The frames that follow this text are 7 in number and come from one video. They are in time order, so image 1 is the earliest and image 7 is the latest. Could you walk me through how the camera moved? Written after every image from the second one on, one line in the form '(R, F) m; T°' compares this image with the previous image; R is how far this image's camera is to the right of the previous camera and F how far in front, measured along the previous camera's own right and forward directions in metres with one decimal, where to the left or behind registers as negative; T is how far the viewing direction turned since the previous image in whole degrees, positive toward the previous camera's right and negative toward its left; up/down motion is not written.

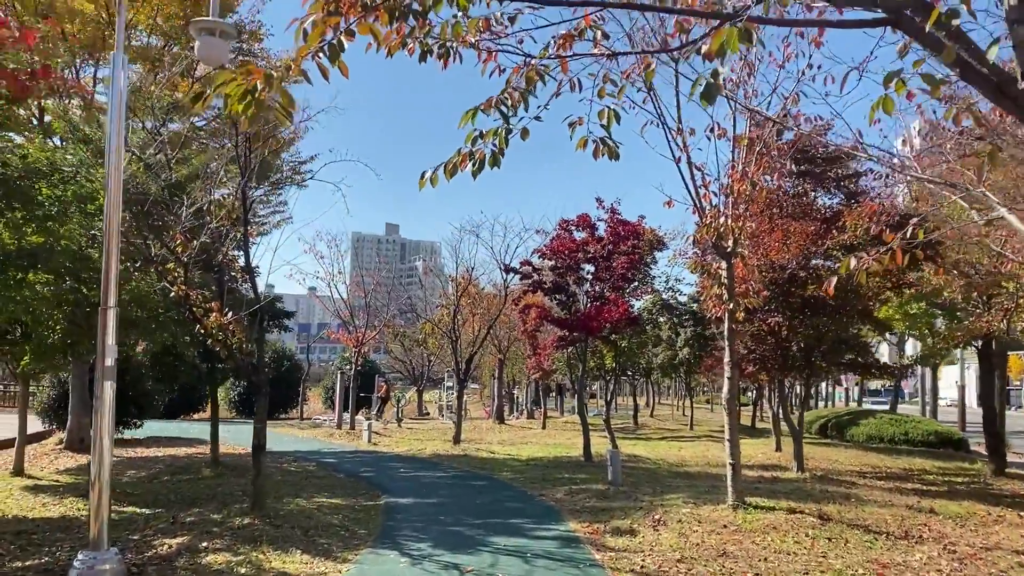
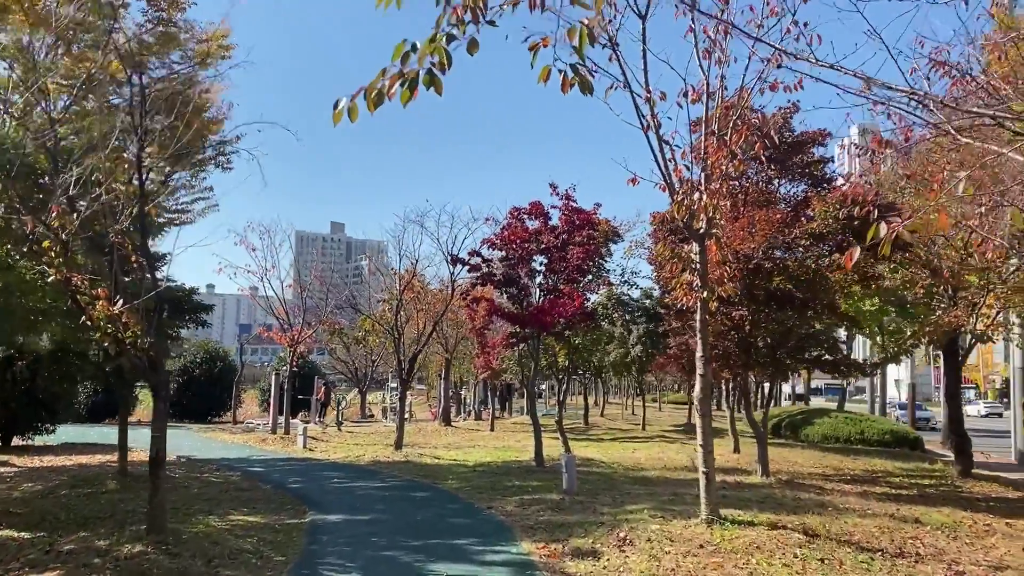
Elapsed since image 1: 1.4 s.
(0.0, +1.0) m; +3°
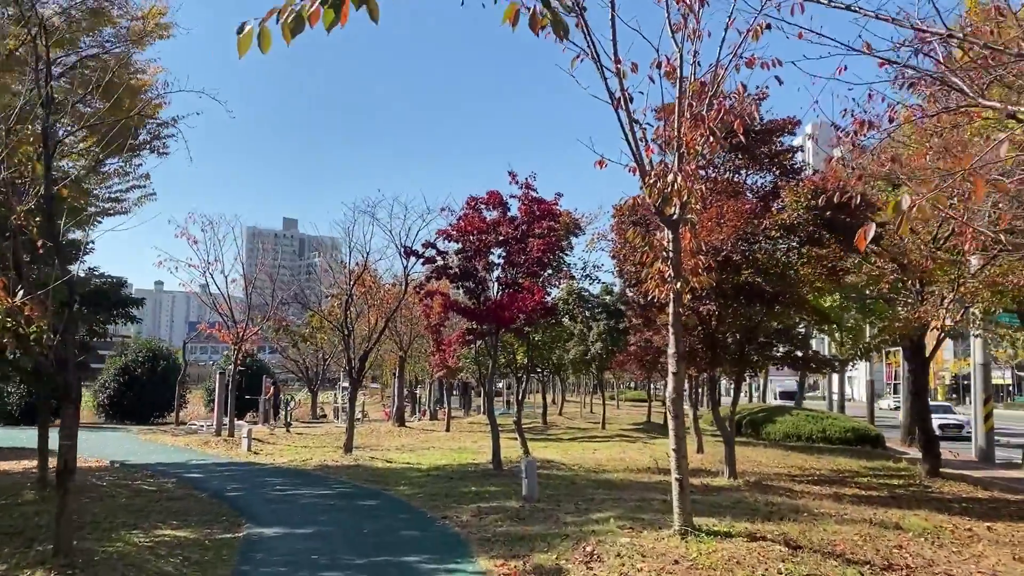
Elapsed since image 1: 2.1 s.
(0.0, +0.7) m; +3°
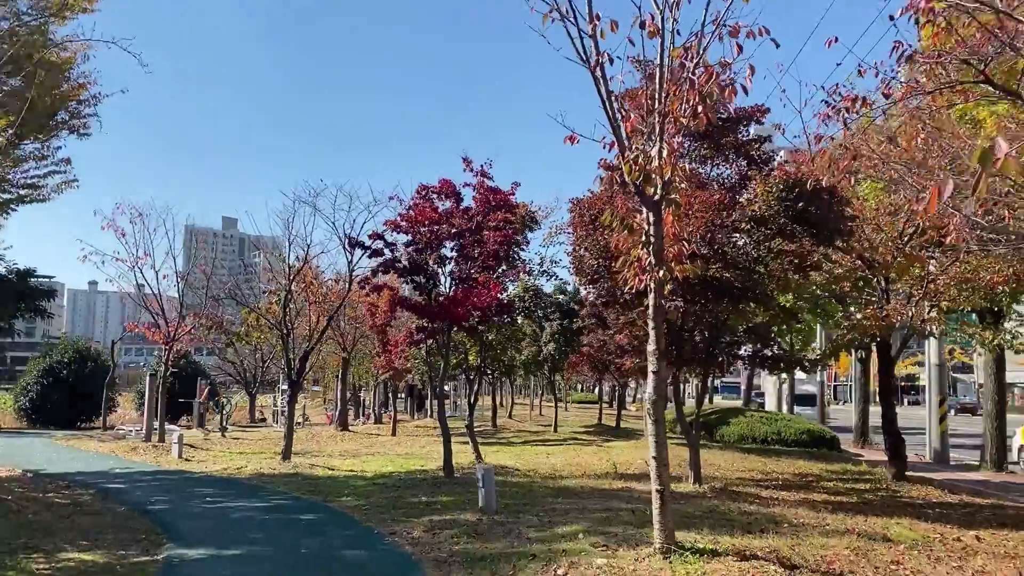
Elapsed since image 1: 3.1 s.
(-0.1, +0.8) m; +4°
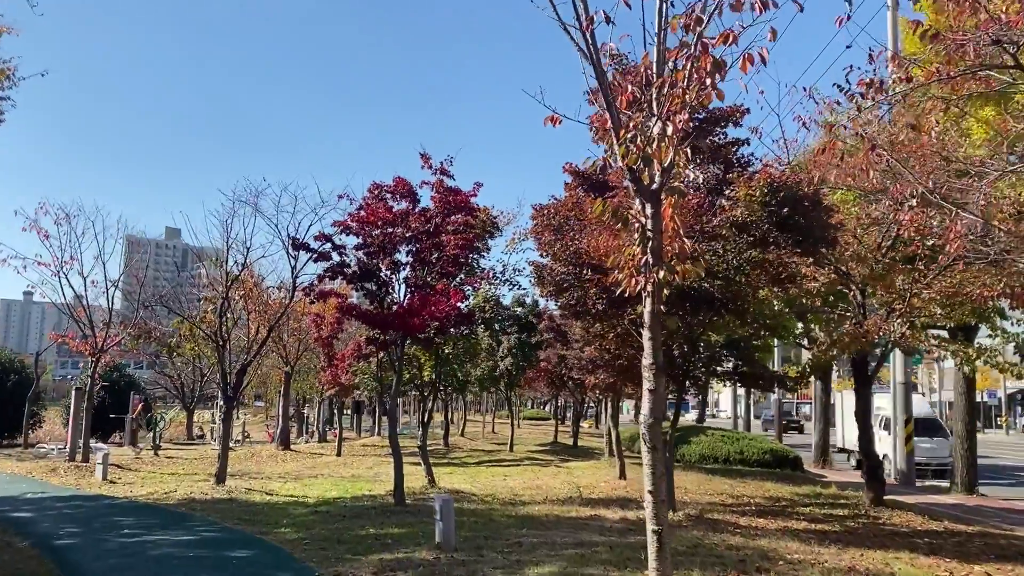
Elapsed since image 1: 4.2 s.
(-0.1, +0.9) m; +3°
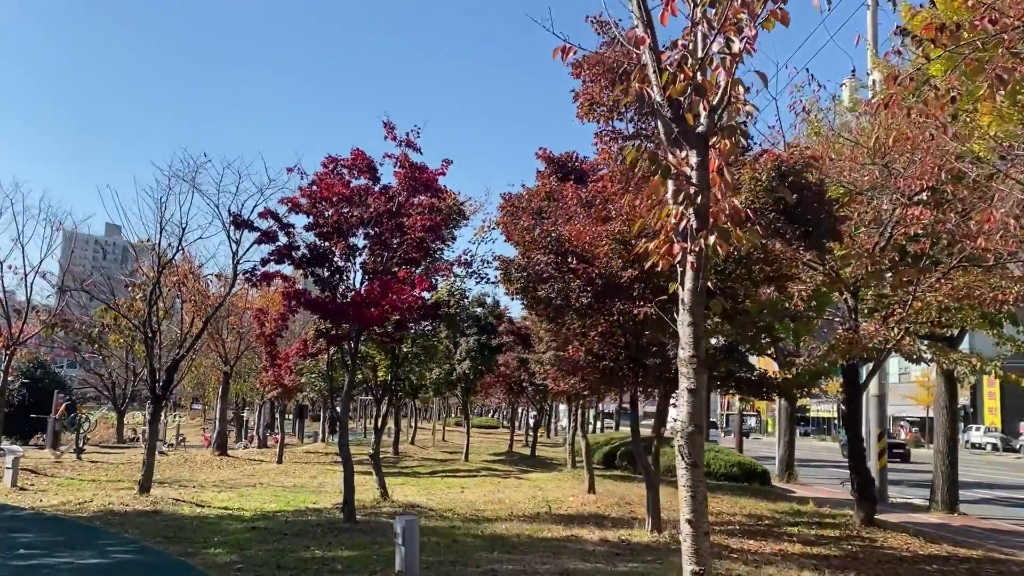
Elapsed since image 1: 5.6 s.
(-0.2, +1.2) m; +3°
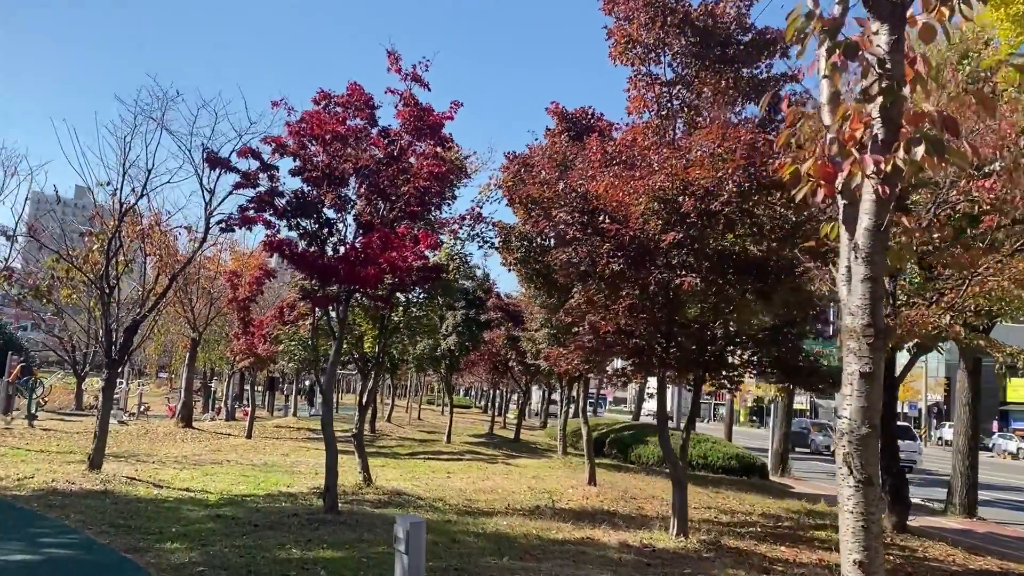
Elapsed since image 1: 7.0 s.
(-0.4, +1.2) m; +2°
